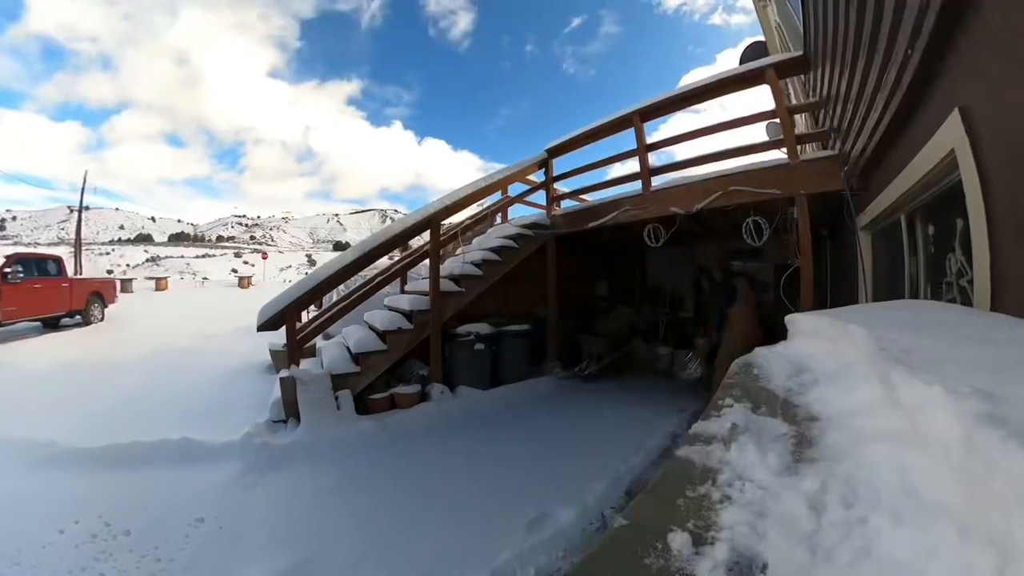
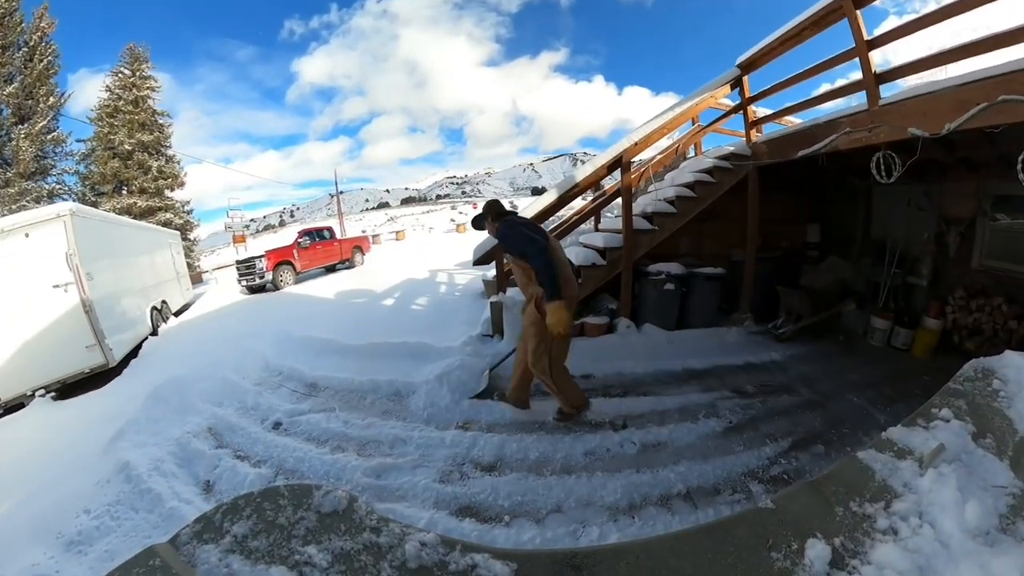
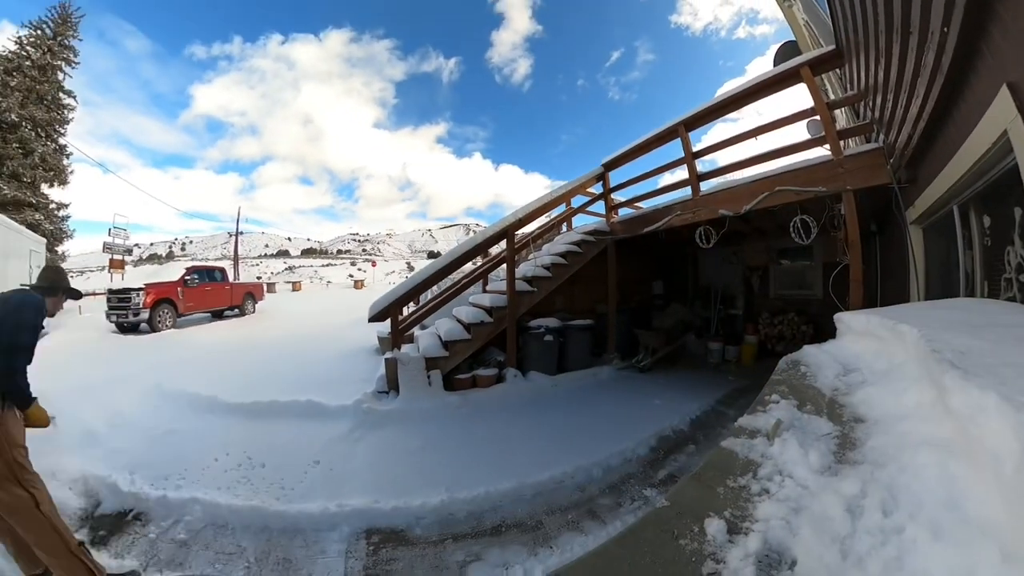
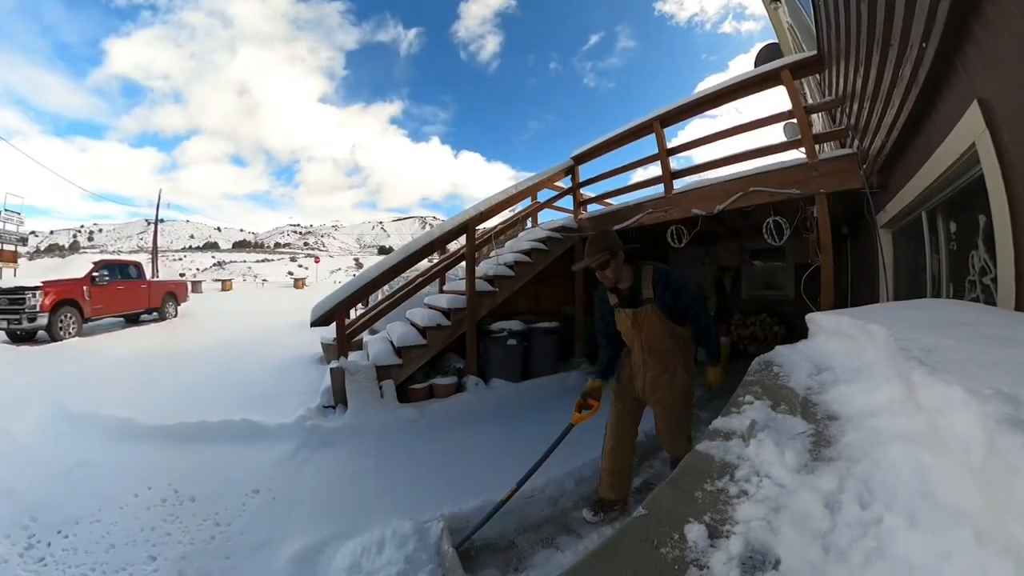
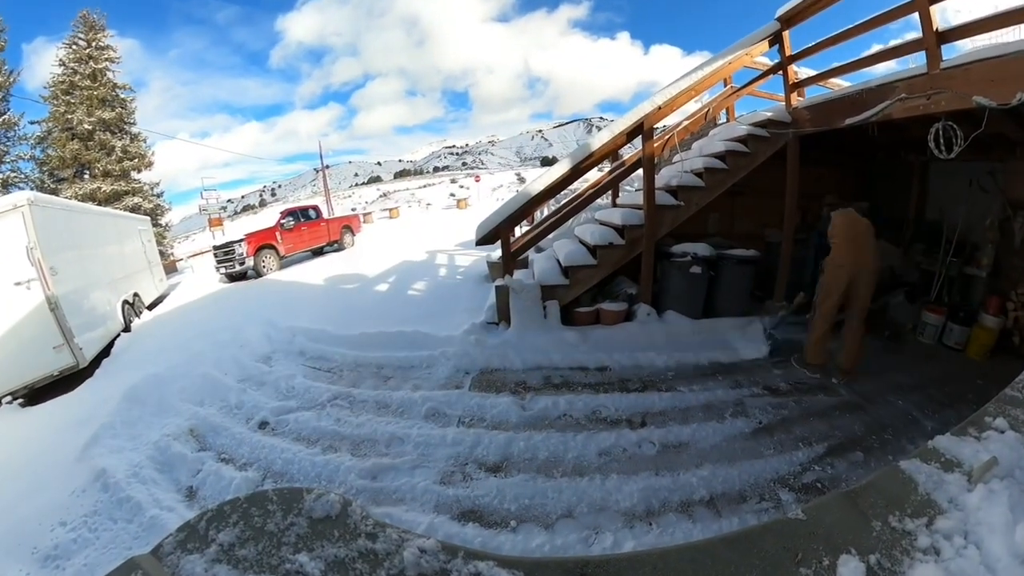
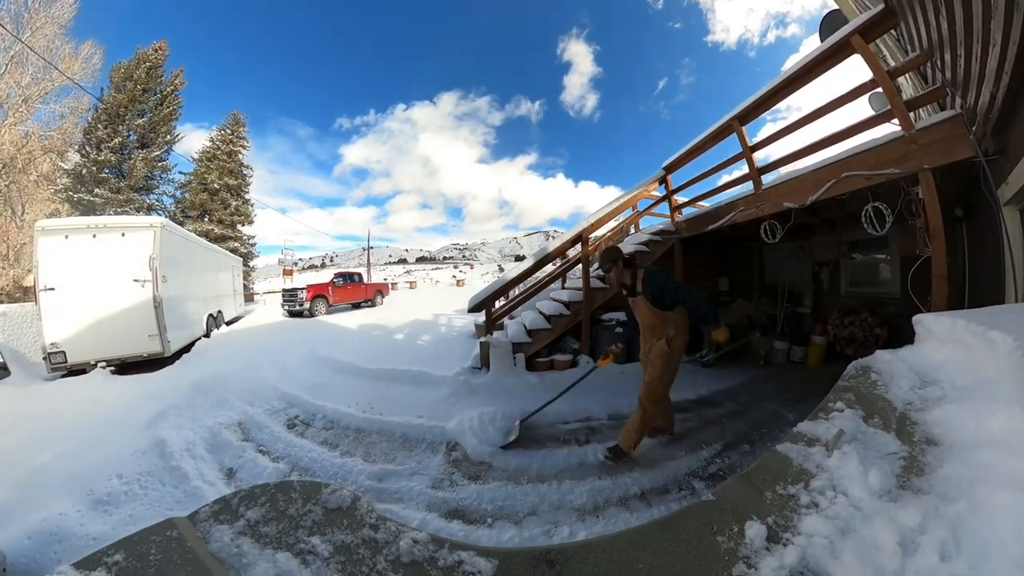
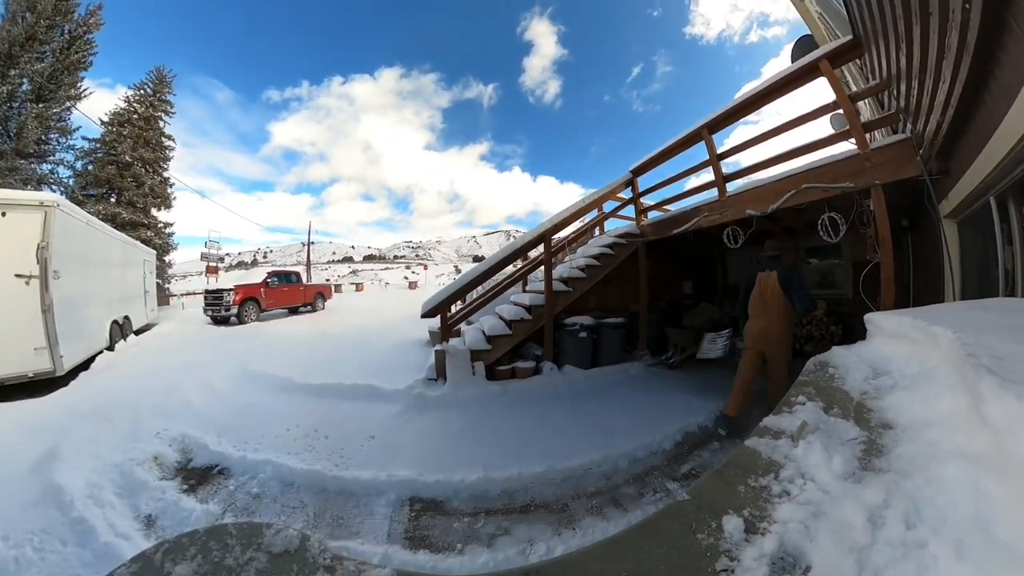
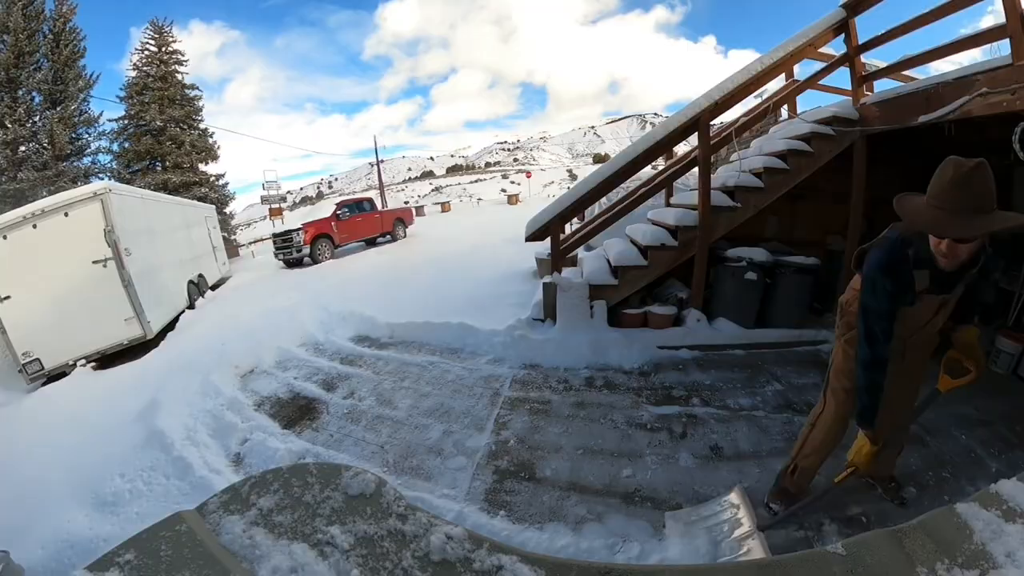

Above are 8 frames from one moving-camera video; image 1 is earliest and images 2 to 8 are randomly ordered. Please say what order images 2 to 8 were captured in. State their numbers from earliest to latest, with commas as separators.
4, 3, 7, 6, 2, 5, 8
